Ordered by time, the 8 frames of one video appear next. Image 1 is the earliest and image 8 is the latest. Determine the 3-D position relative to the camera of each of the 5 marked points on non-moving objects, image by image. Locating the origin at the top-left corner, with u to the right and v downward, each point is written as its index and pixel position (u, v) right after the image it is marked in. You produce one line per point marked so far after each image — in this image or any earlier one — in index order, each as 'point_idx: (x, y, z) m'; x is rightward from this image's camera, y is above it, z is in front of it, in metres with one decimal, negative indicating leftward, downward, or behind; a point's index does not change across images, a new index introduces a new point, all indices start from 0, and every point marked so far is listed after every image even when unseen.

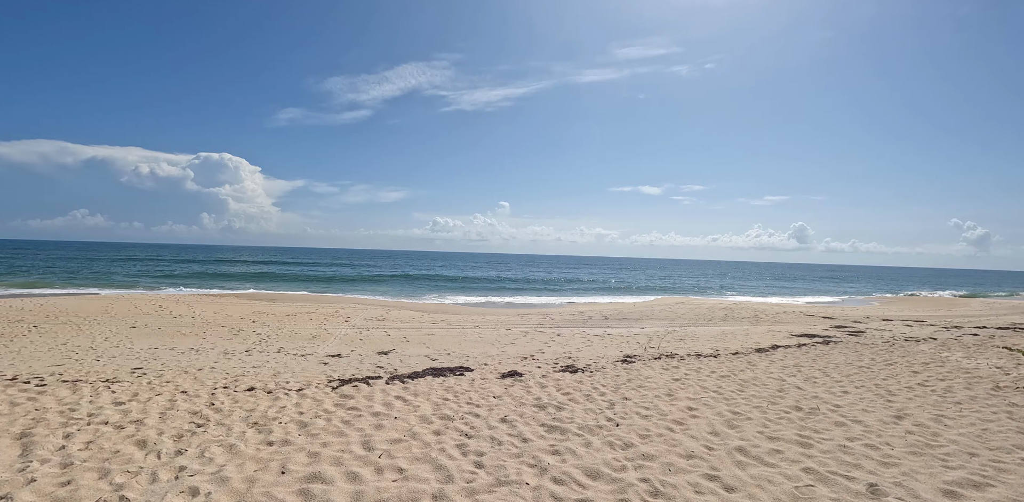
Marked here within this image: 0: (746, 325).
0: (+7.6, -2.5, +15.0) m
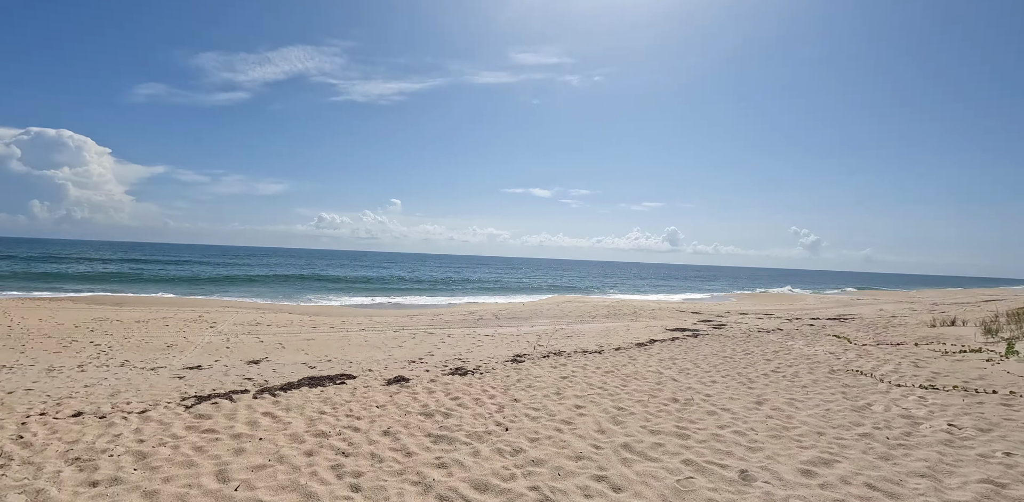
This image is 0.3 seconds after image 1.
0: (+3.8, -2.5, +16.0) m
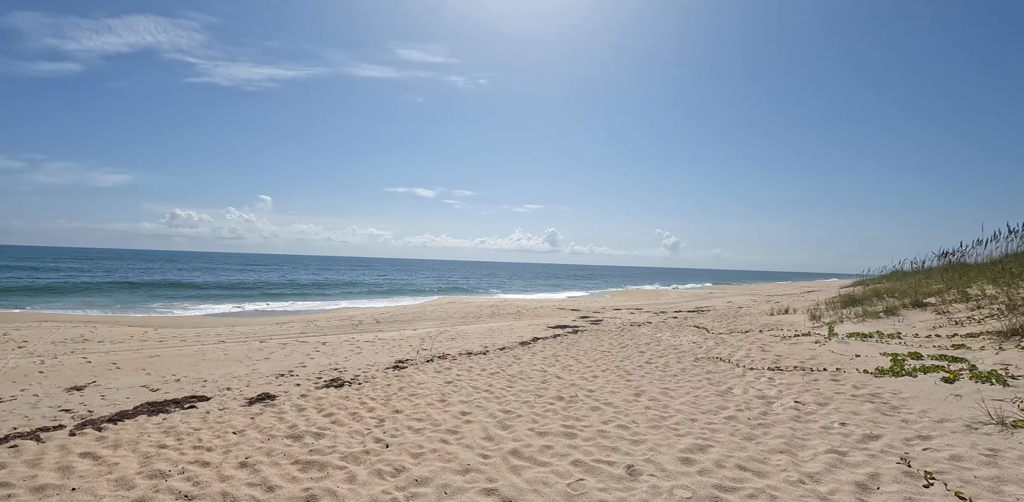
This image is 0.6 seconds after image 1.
0: (-0.1, -2.5, +16.2) m
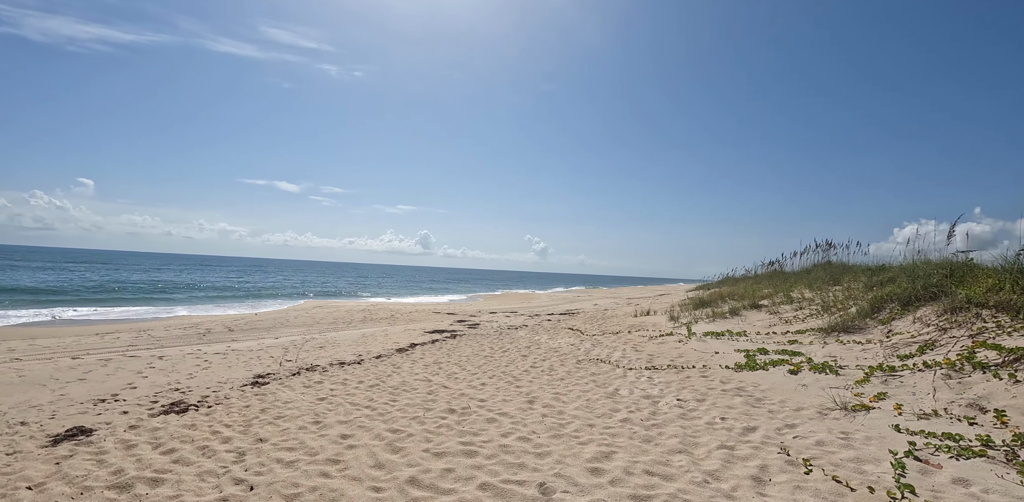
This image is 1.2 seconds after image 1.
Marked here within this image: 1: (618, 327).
0: (-4.2, -2.5, +15.3) m
1: (+3.2, -2.4, +14.2) m
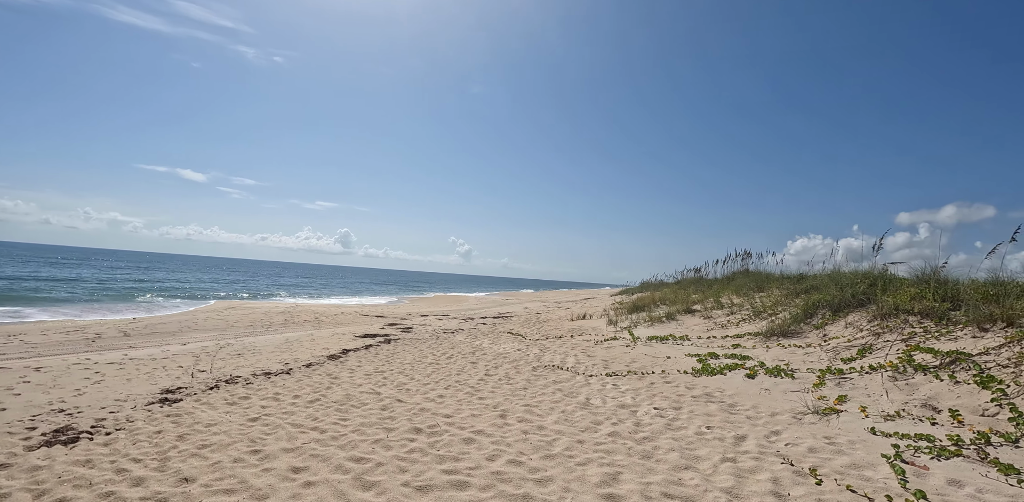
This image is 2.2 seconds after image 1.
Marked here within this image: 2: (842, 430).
0: (-6.1, -2.5, +14.0) m
1: (+1.4, -2.5, +14.2) m
2: (+3.4, -1.8, +4.7) m
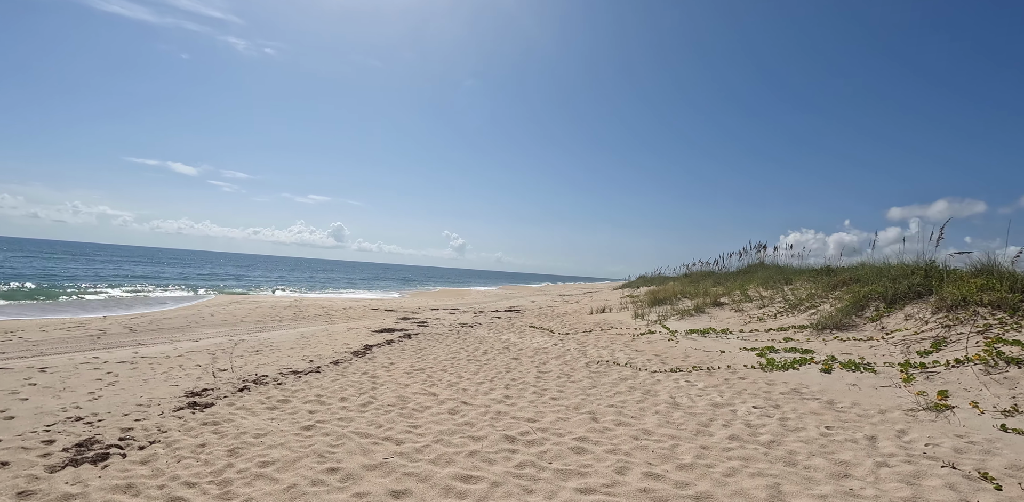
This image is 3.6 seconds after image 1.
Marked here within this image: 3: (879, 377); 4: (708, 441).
0: (-5.4, -2.2, +13.4) m
1: (+2.0, -2.2, +13.6) m
2: (+4.2, -1.7, +4.2) m
3: (+5.0, -1.7, +6.1) m
4: (+1.5, -1.5, +3.5) m
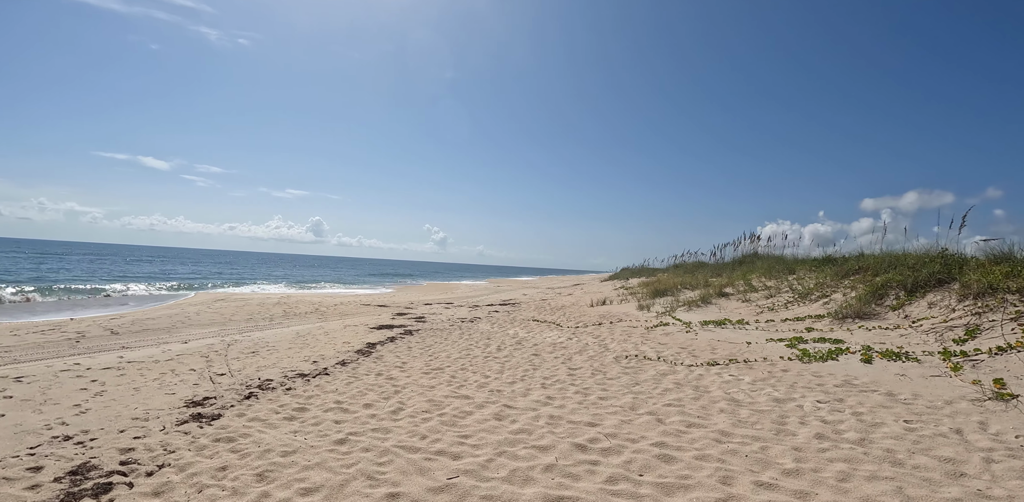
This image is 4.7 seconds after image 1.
0: (-5.3, -2.0, +12.7) m
1: (+2.1, -1.9, +13.3) m
2: (+4.7, -1.5, +3.9) m
3: (+5.3, -1.5, +5.9) m
4: (+2.0, -1.3, +3.2) m
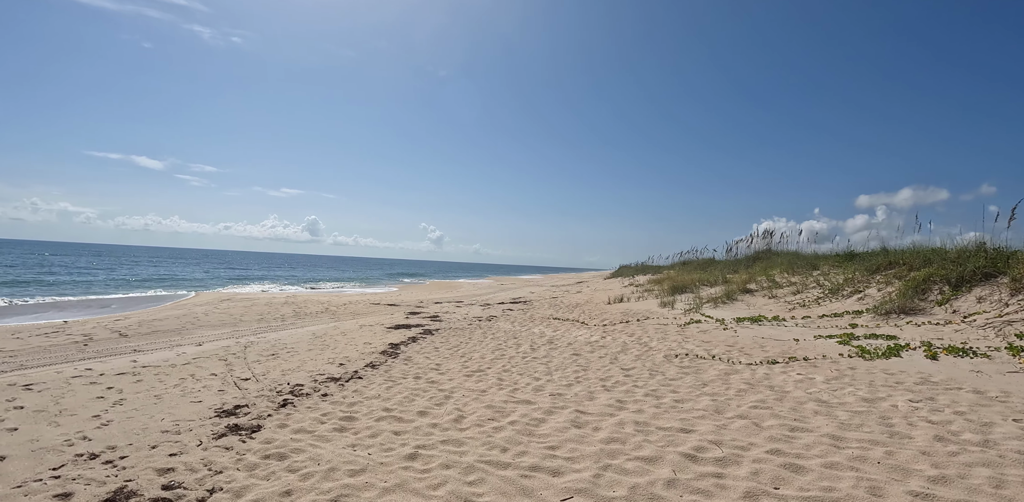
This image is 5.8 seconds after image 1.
0: (-4.7, -1.9, +12.3) m
1: (+2.7, -1.8, +12.9) m
2: (+5.3, -1.4, +3.6) m
3: (+6.0, -1.4, +5.5) m
4: (+2.7, -1.2, +2.8) m
